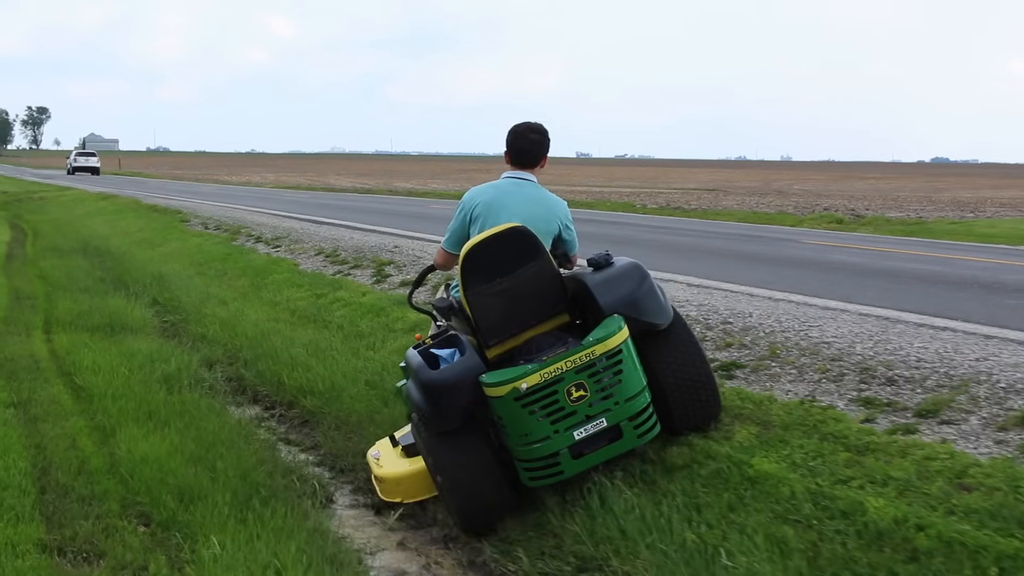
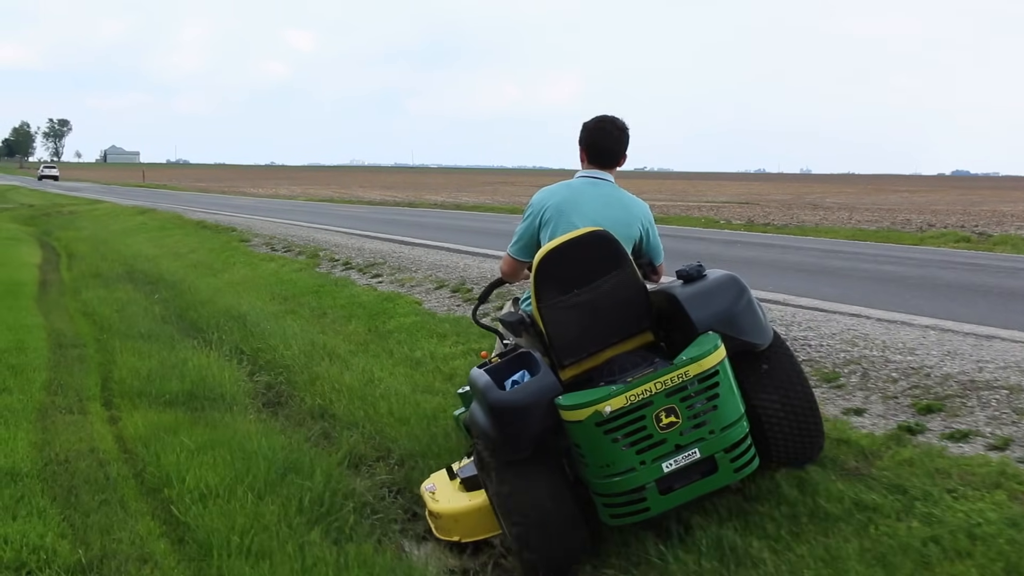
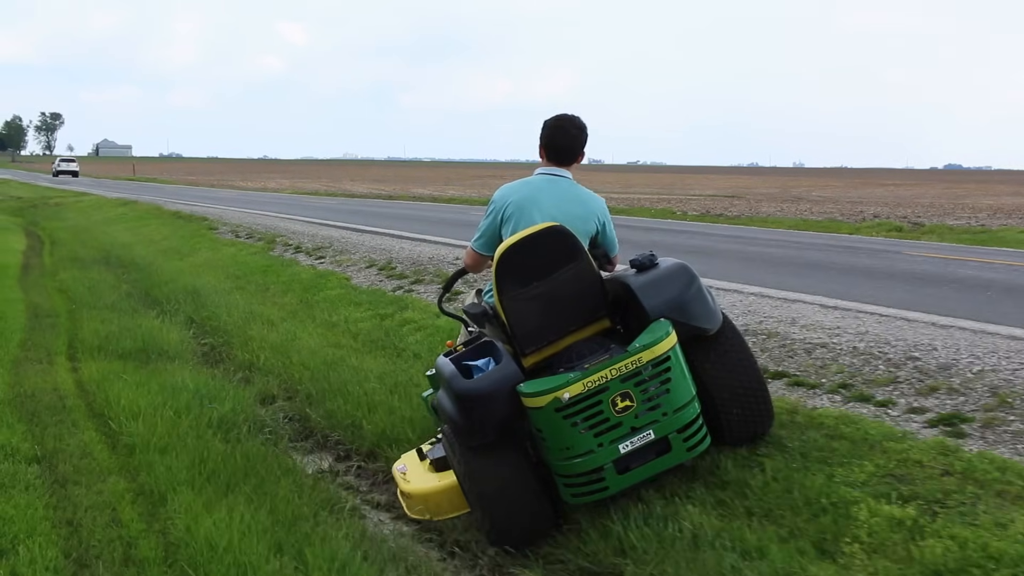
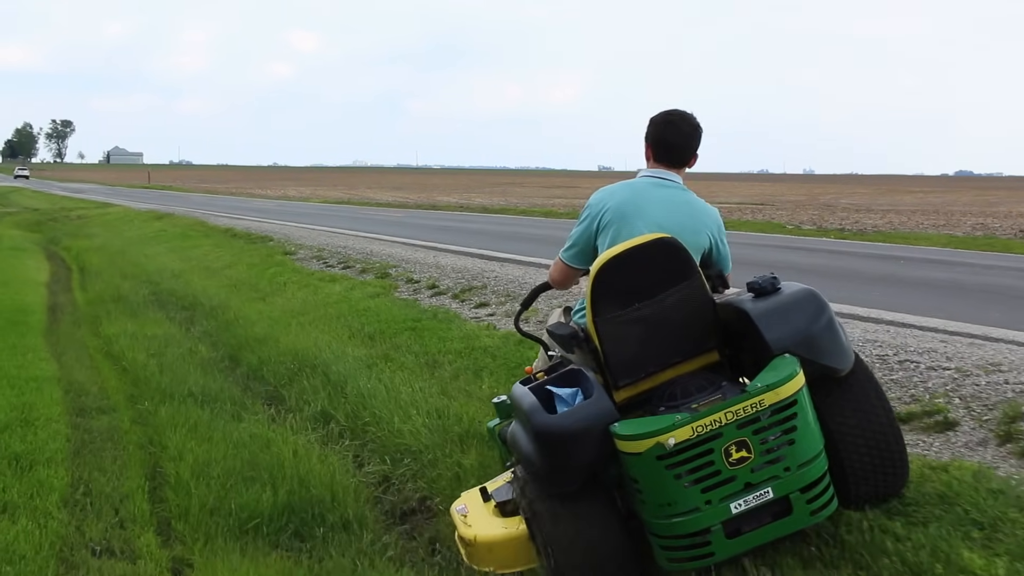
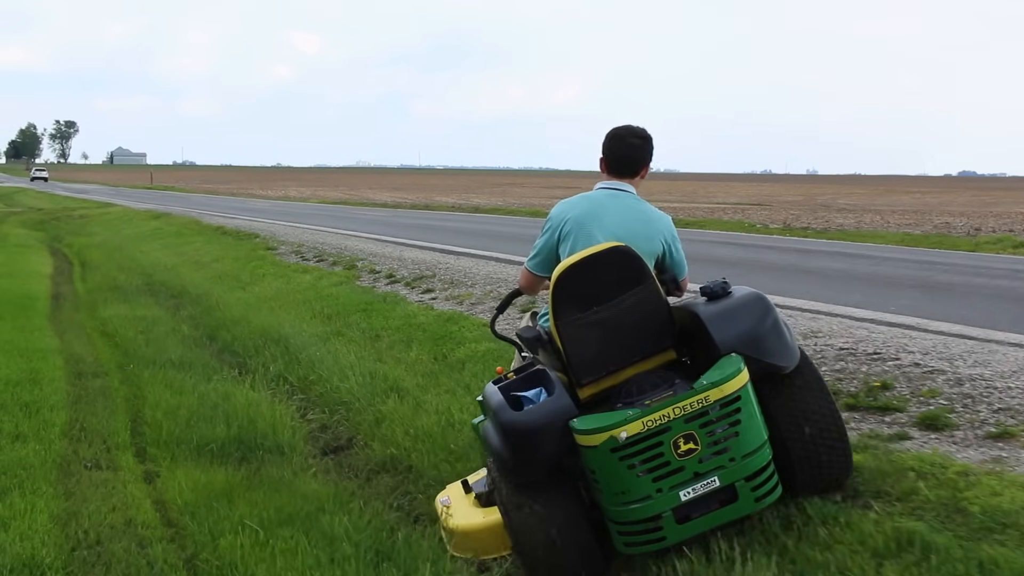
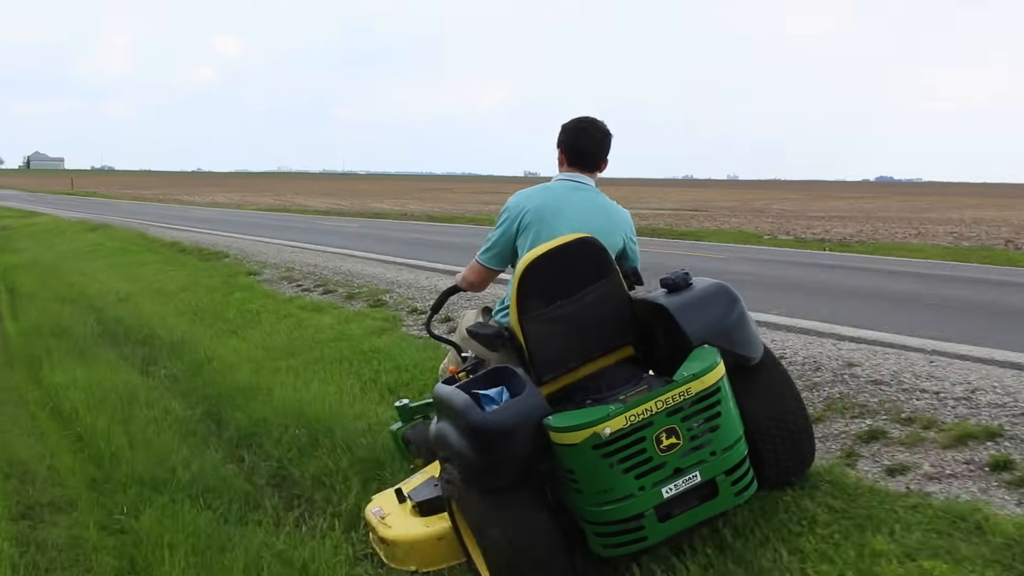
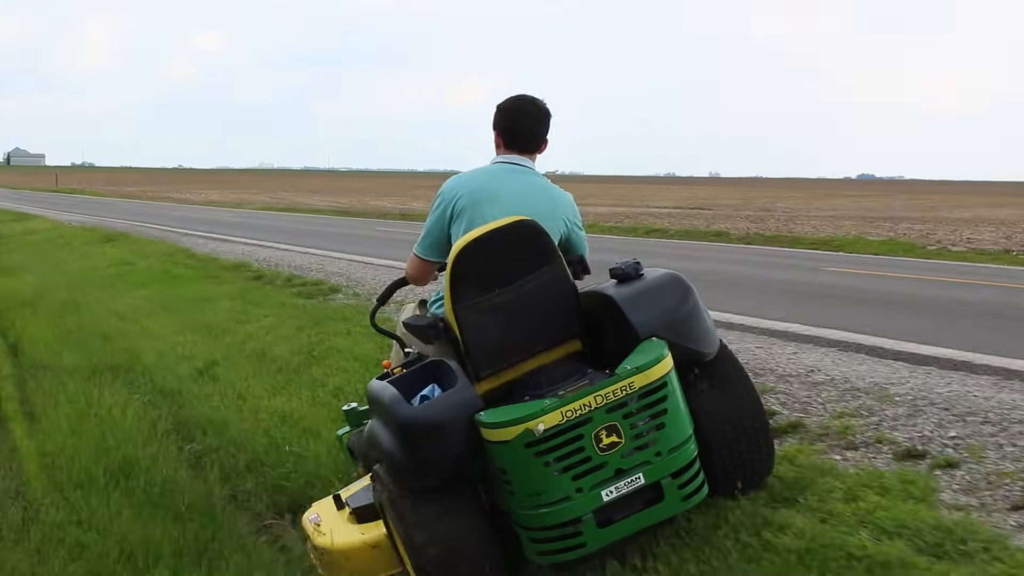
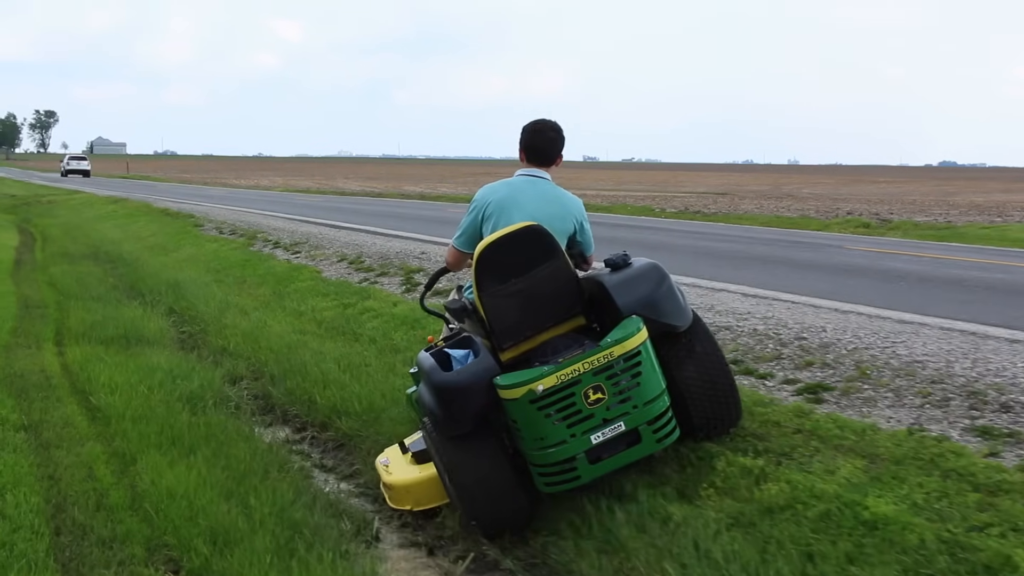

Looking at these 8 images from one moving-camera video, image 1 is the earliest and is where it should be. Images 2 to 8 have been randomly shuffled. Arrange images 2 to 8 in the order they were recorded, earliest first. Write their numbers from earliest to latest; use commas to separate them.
8, 3, 2, 5, 4, 6, 7
